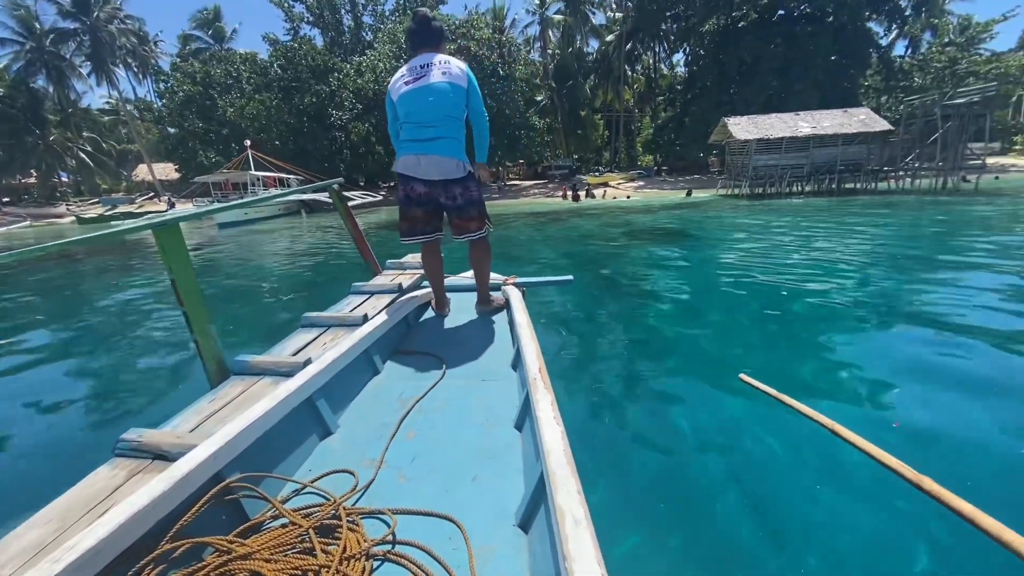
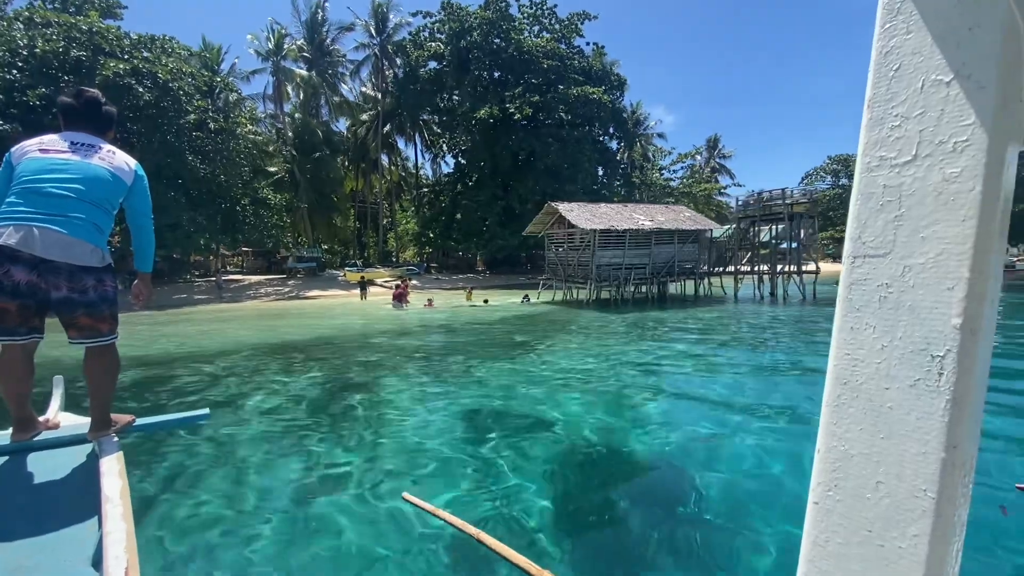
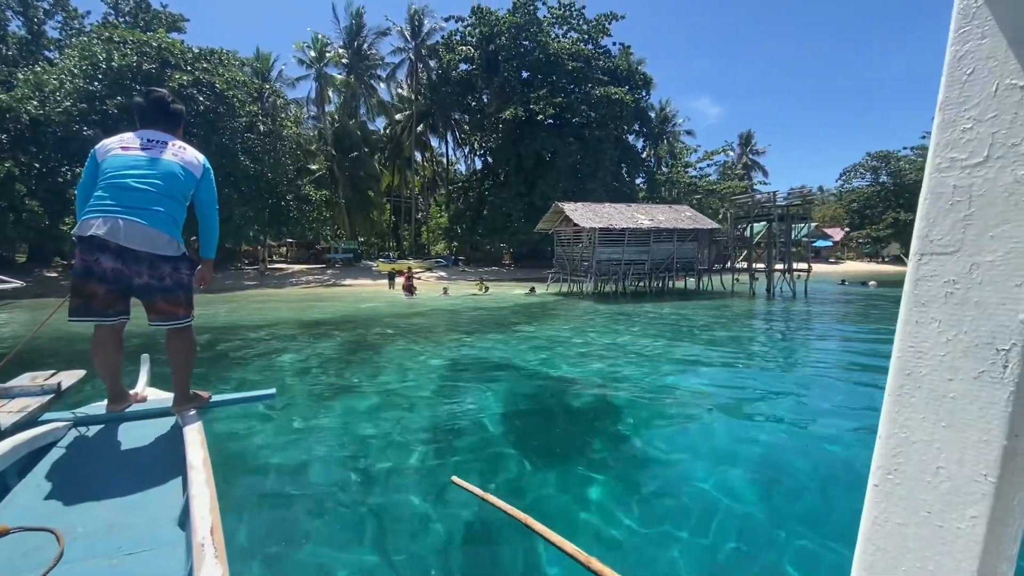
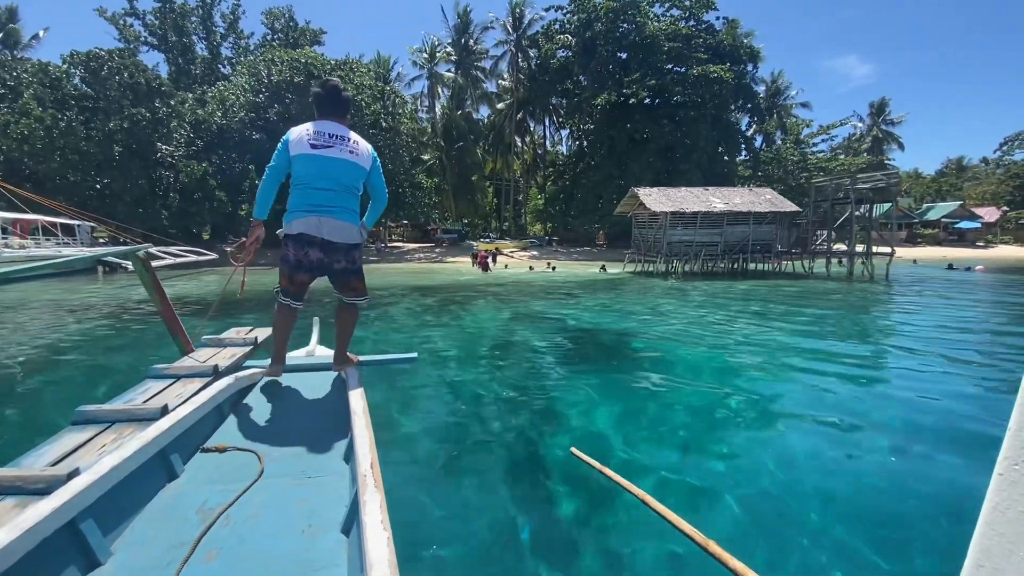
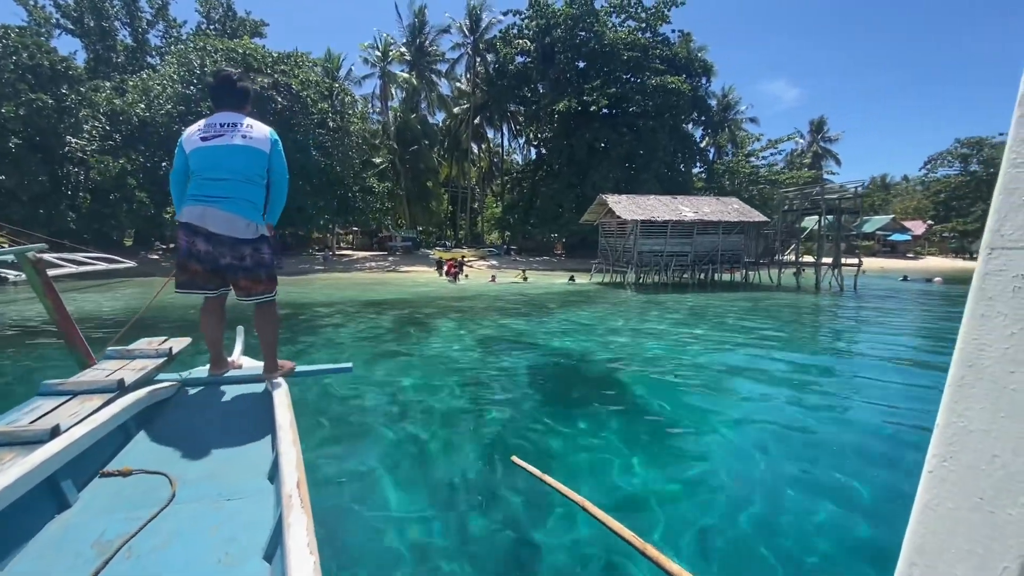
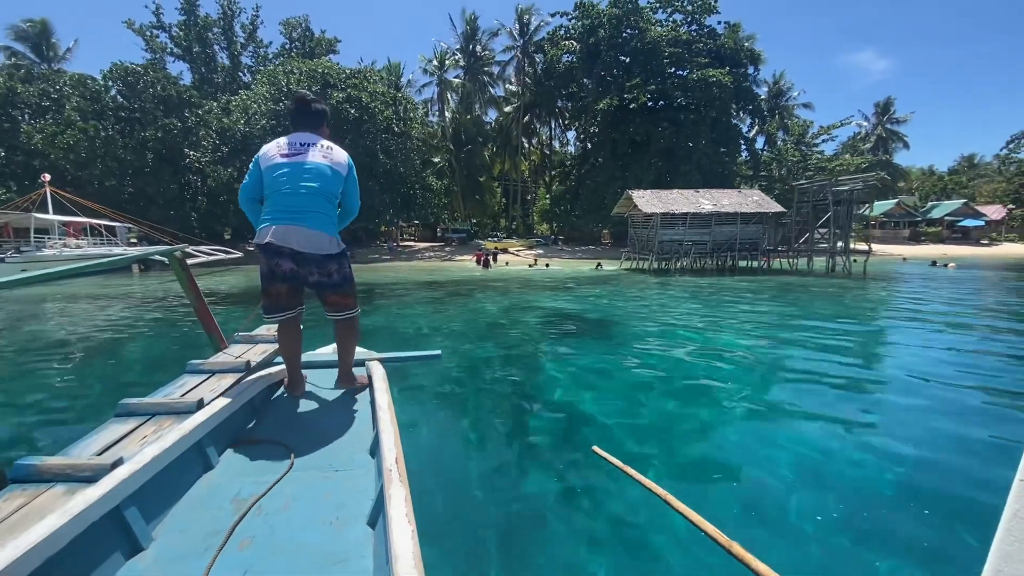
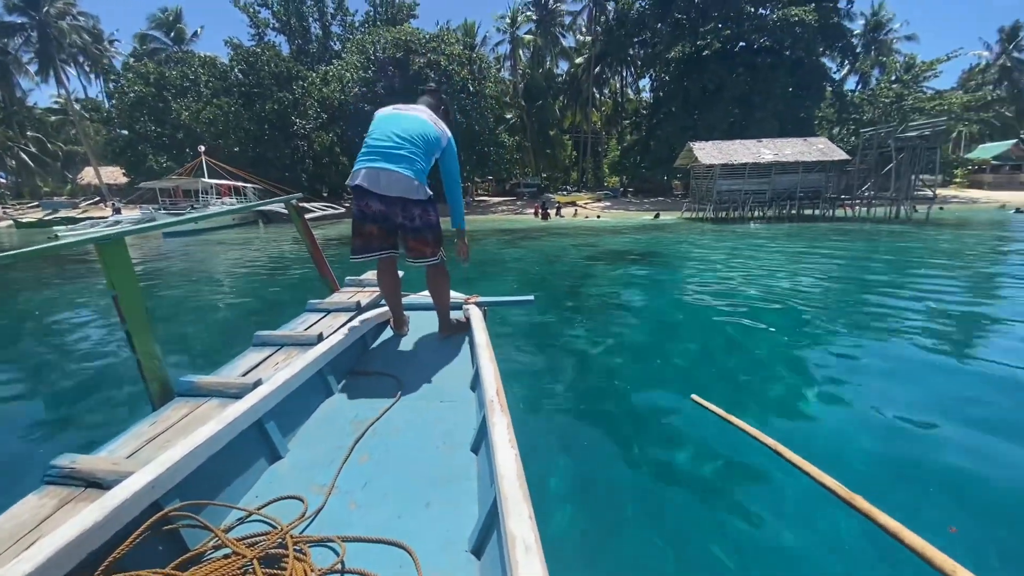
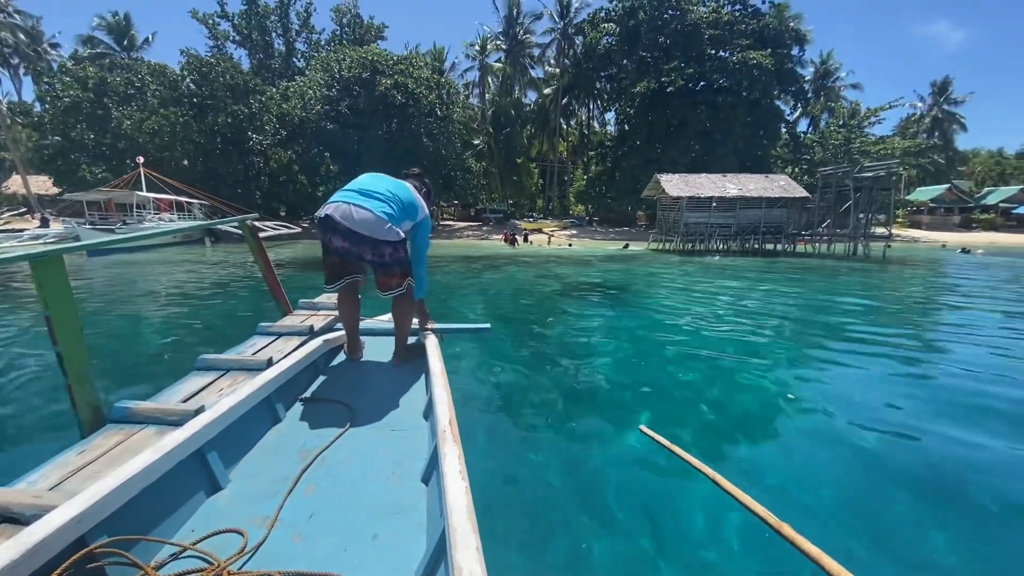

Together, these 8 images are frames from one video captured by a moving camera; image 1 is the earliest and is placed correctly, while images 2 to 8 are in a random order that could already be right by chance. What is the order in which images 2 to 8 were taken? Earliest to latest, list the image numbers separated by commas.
7, 8, 6, 4, 5, 3, 2
